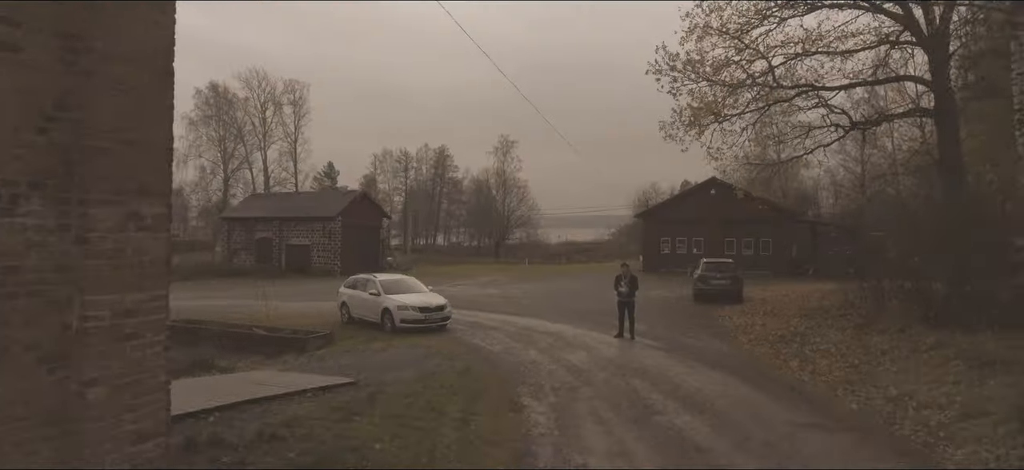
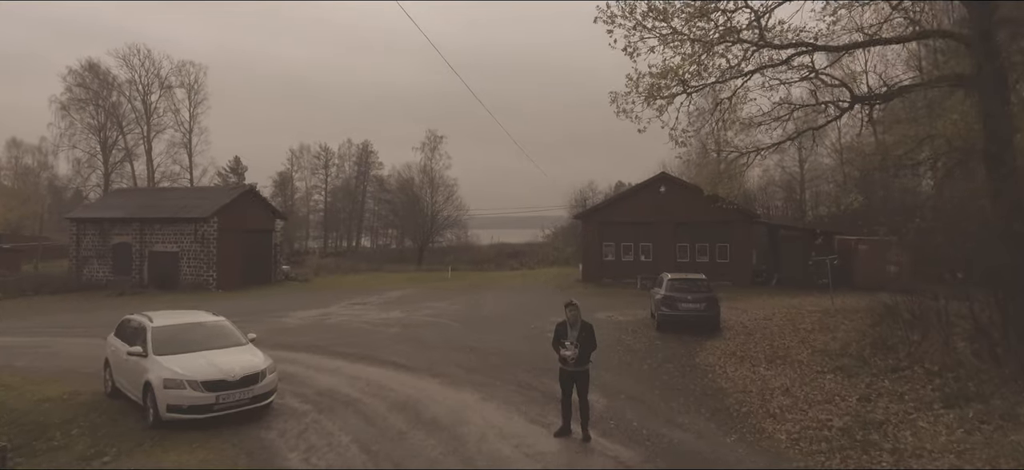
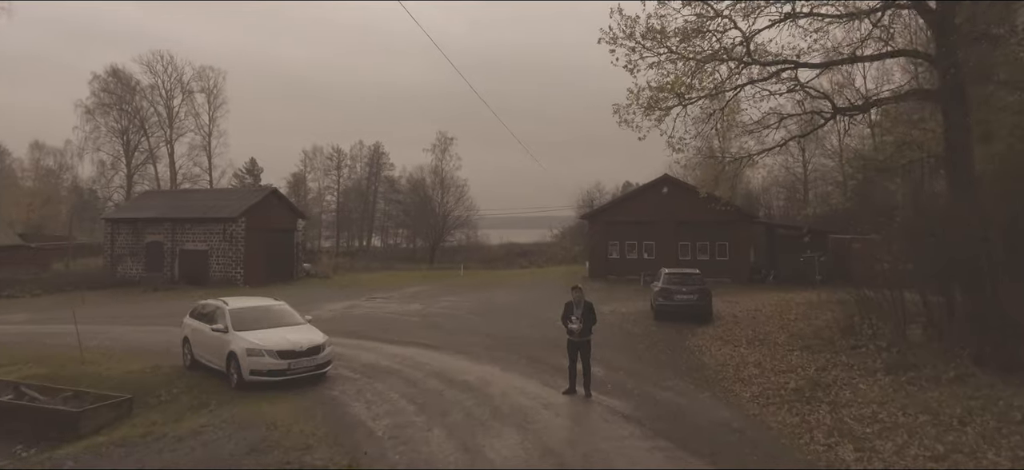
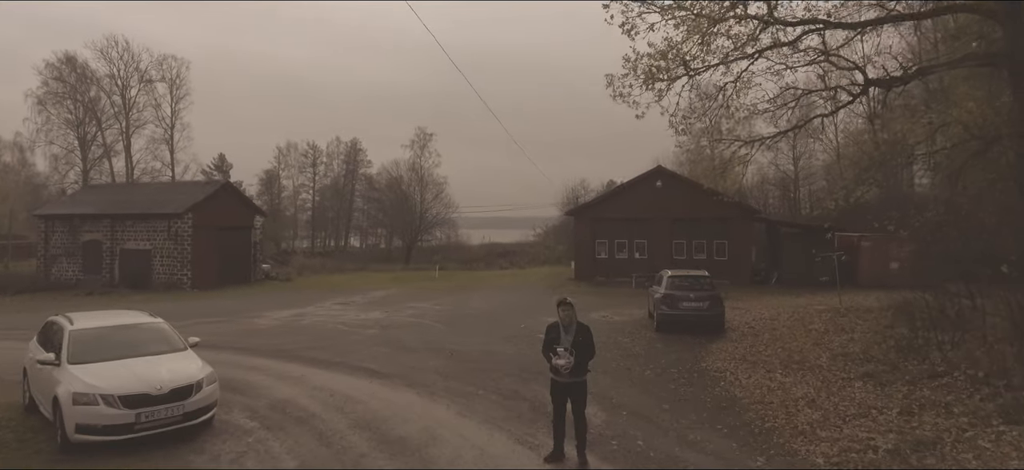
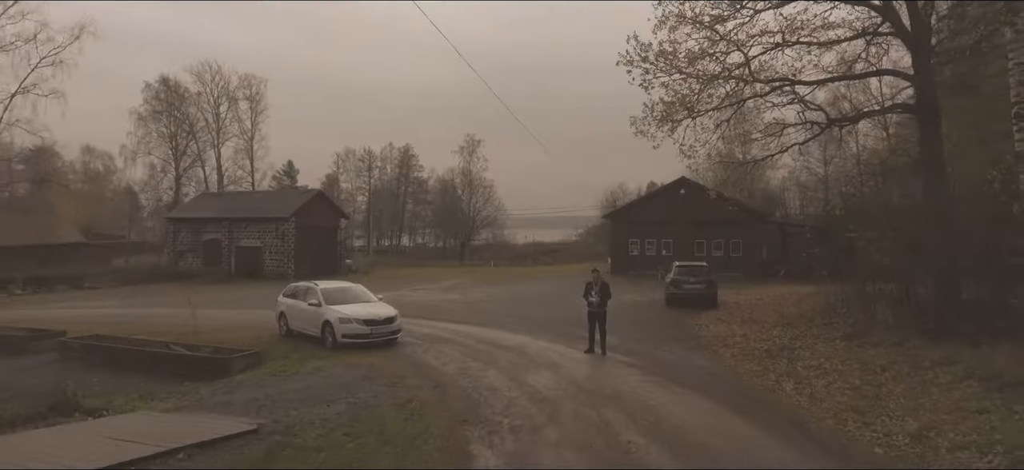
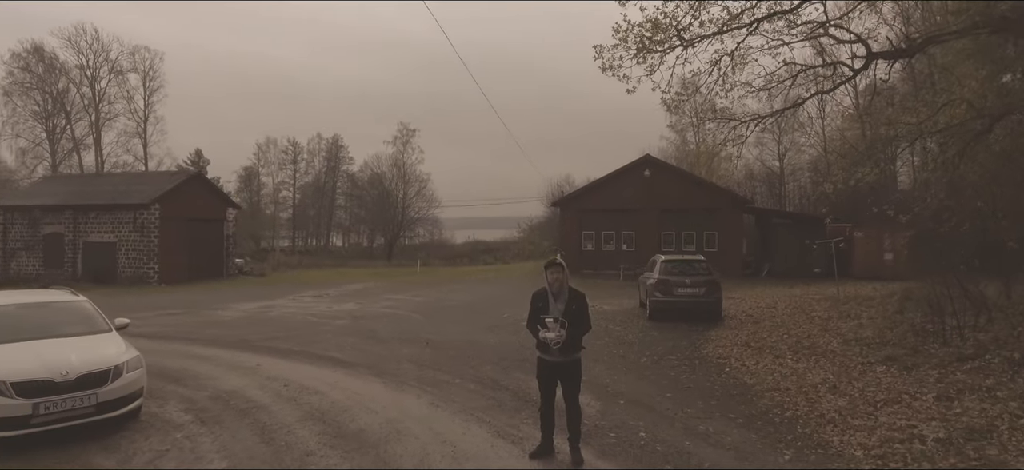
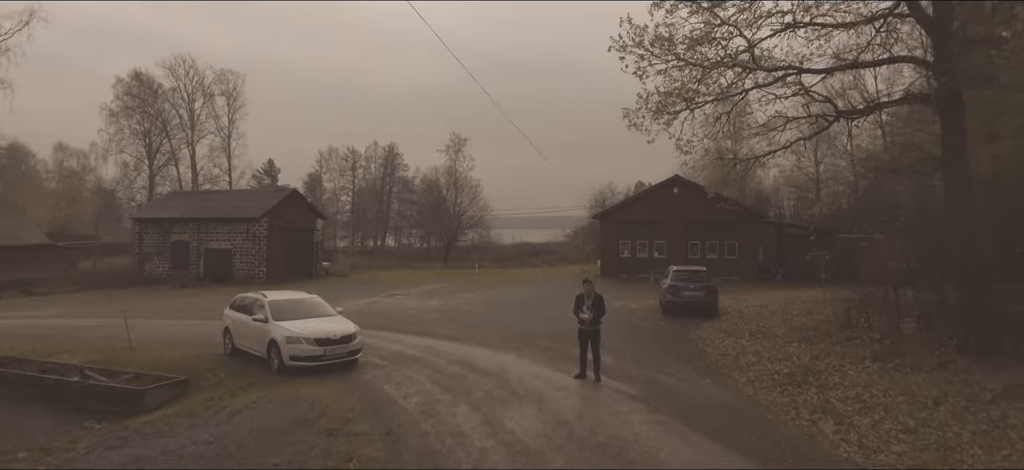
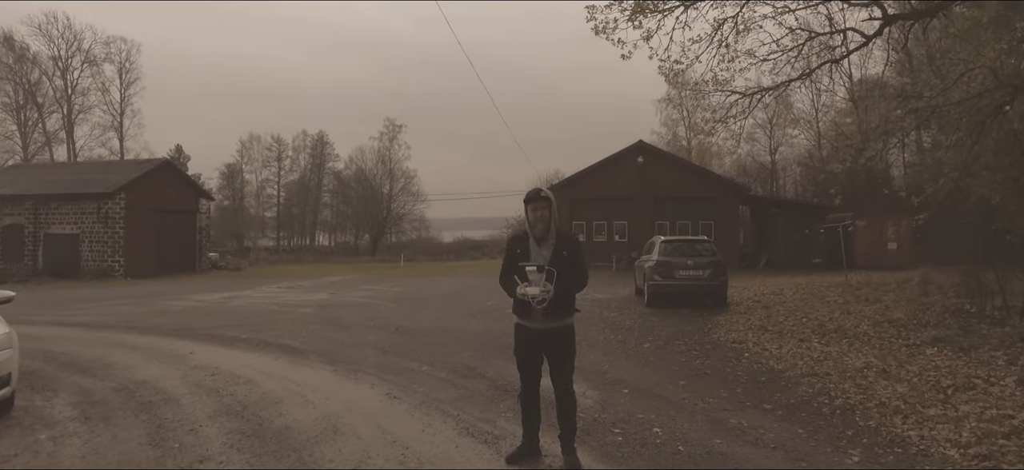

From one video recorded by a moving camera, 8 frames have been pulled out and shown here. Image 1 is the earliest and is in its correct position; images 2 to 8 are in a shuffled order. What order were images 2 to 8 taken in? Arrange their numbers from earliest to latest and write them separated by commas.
5, 7, 3, 2, 4, 6, 8
